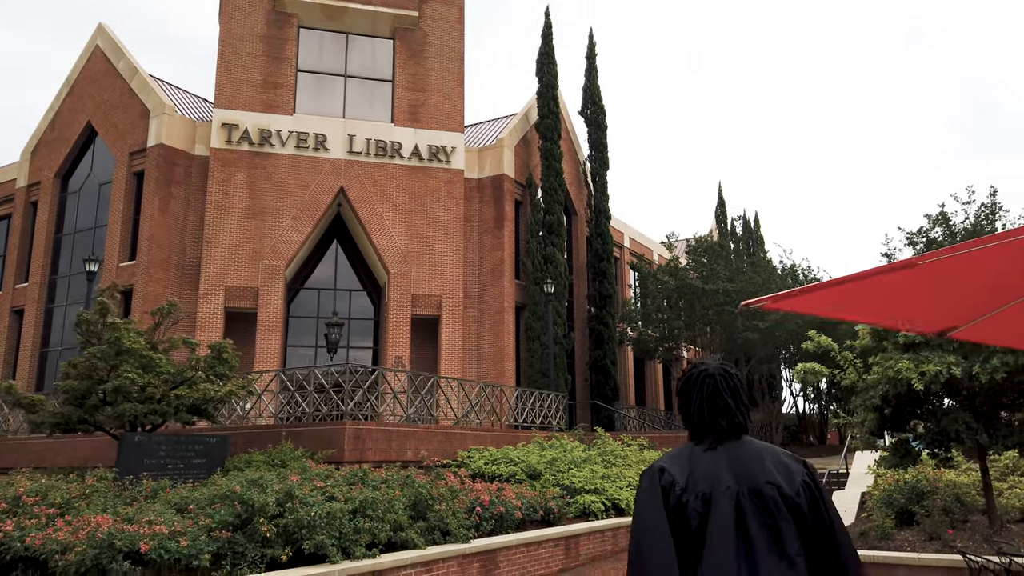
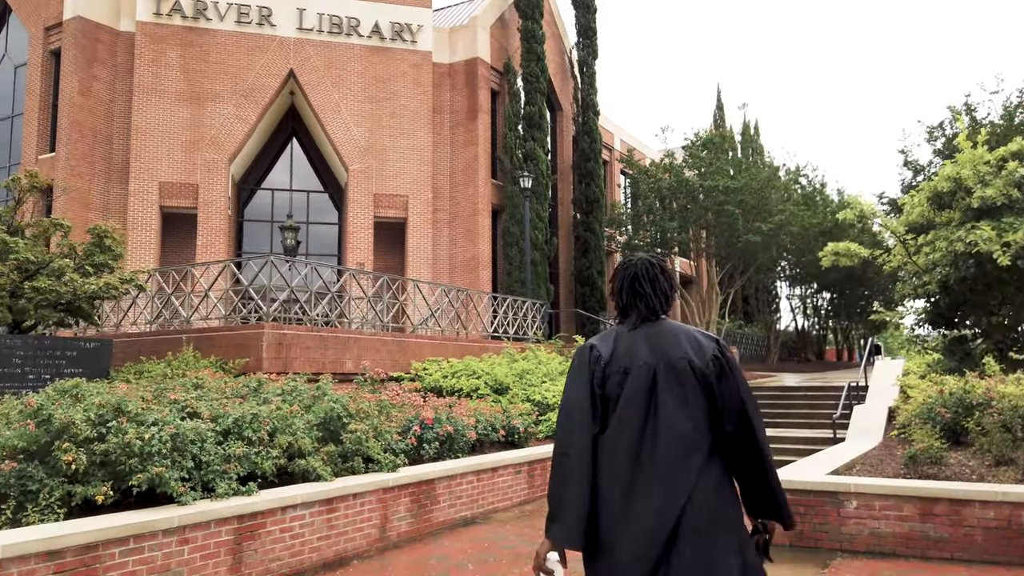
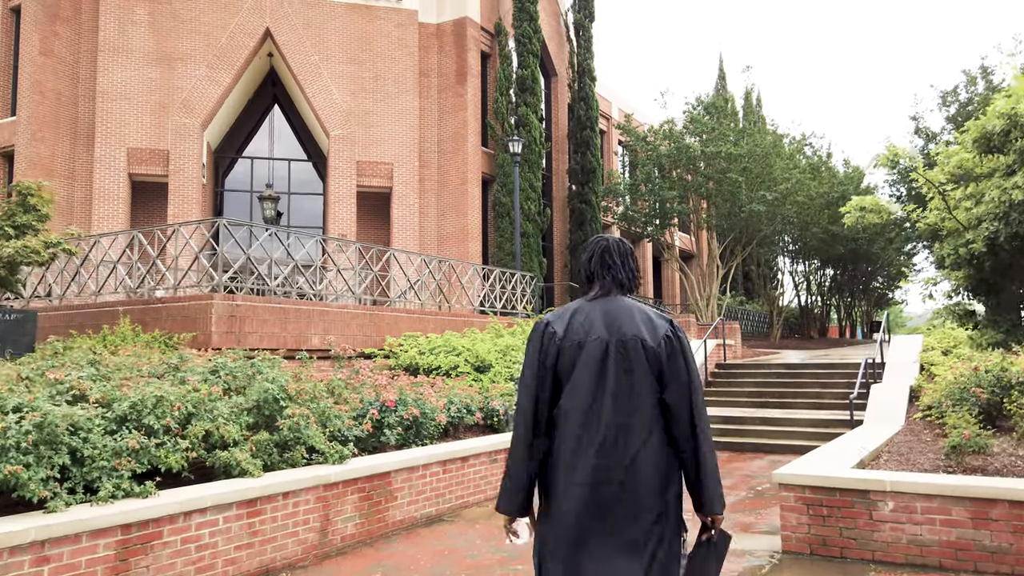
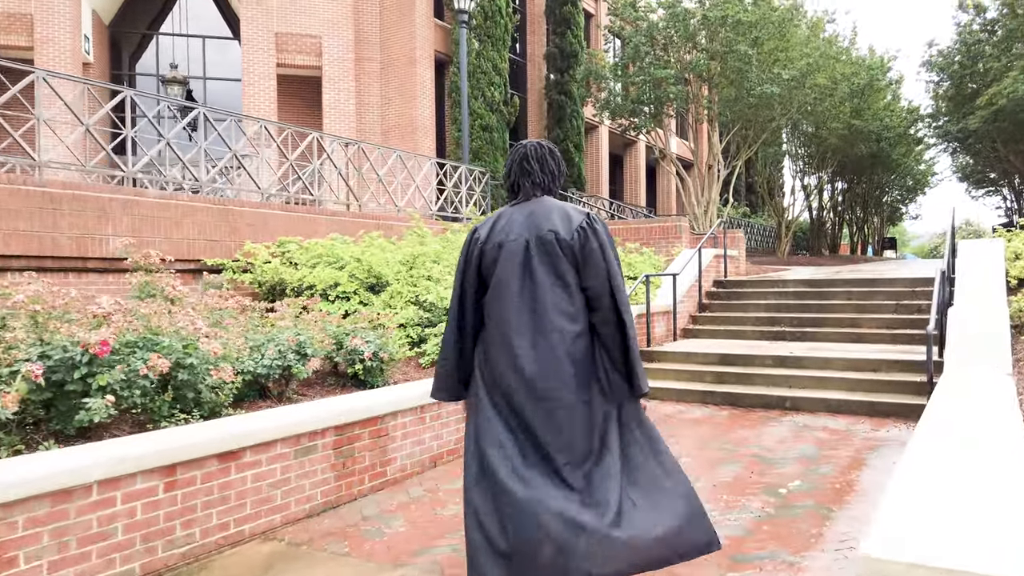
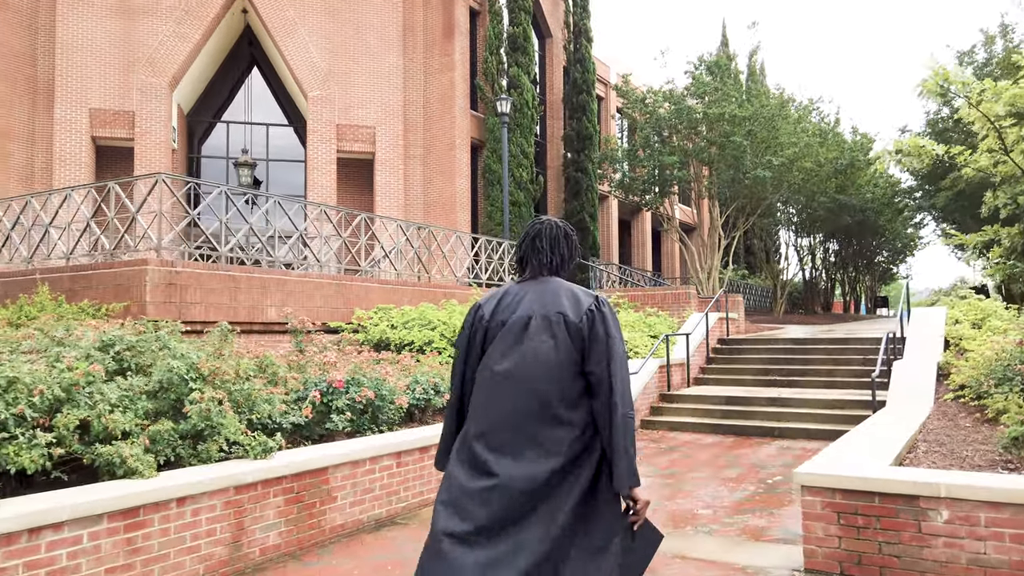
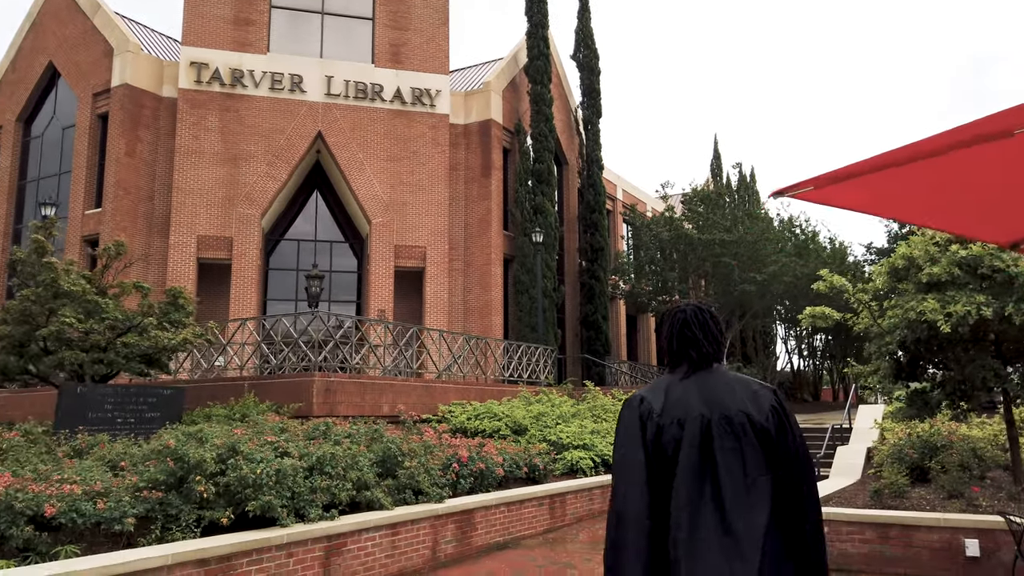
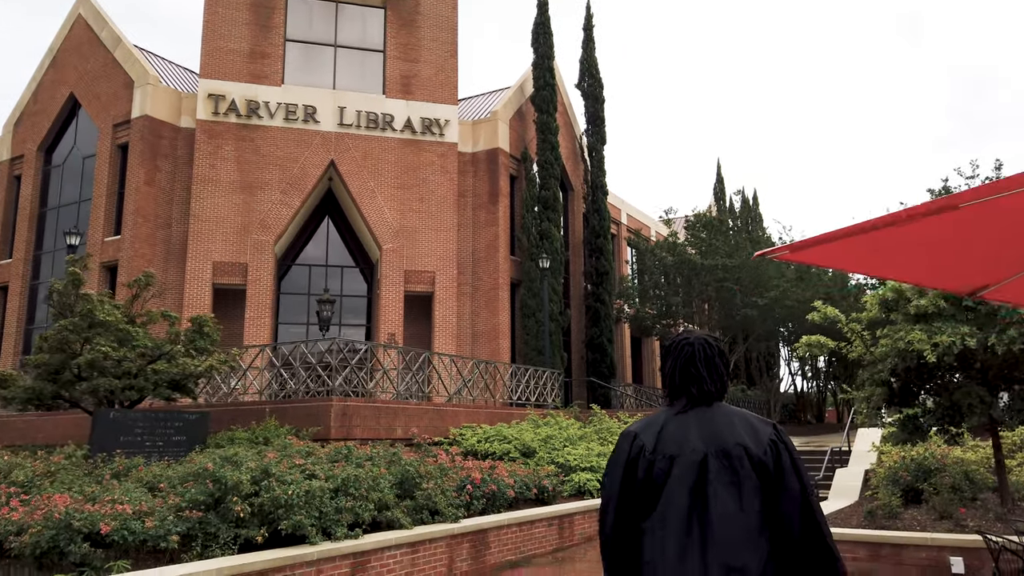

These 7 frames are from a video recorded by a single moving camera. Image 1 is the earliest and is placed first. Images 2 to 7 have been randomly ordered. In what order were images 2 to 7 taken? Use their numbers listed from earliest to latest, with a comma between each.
7, 6, 2, 3, 5, 4
